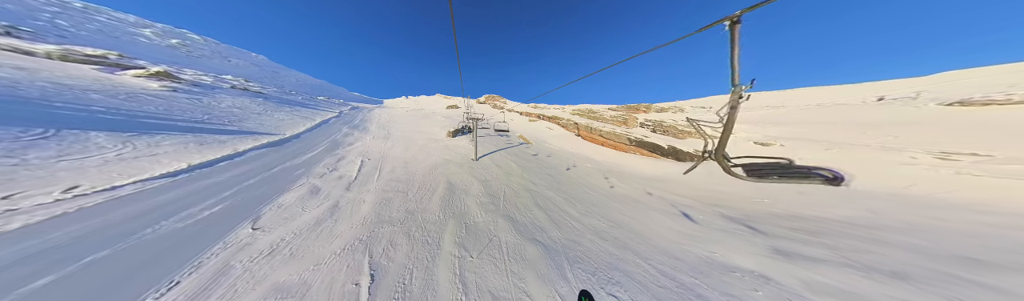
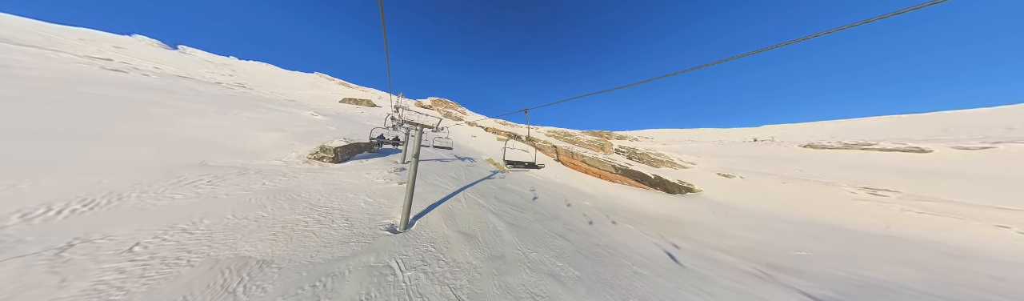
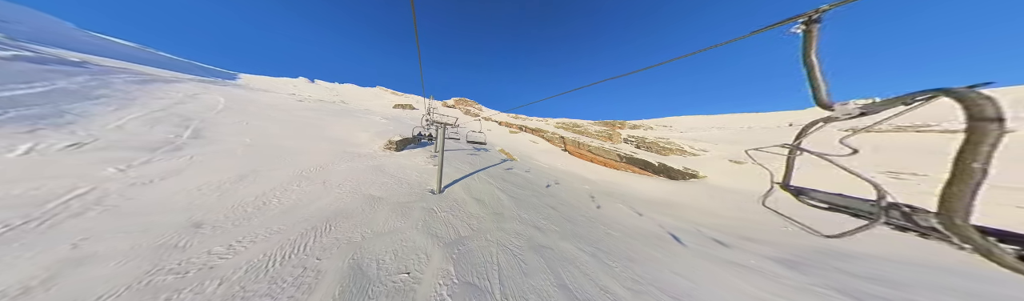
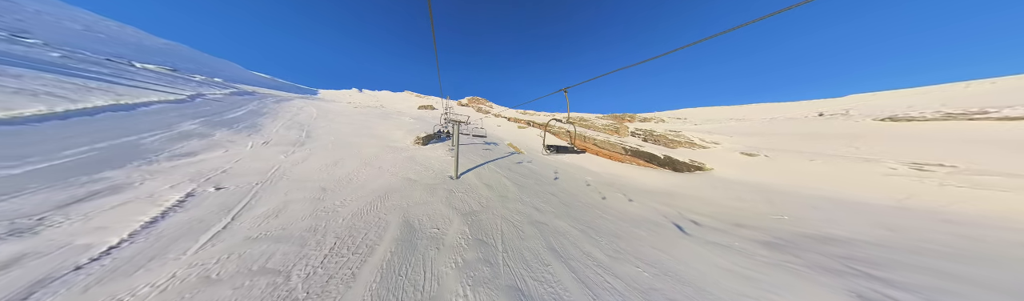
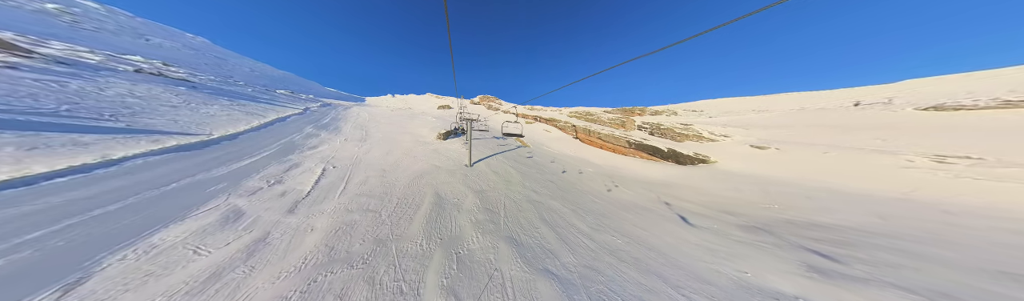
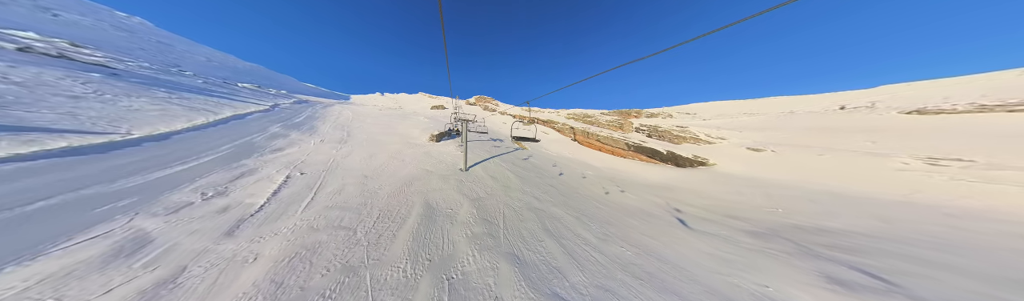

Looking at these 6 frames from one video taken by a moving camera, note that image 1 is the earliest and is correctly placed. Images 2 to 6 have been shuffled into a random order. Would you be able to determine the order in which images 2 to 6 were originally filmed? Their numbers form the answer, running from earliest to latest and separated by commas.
5, 6, 4, 3, 2
